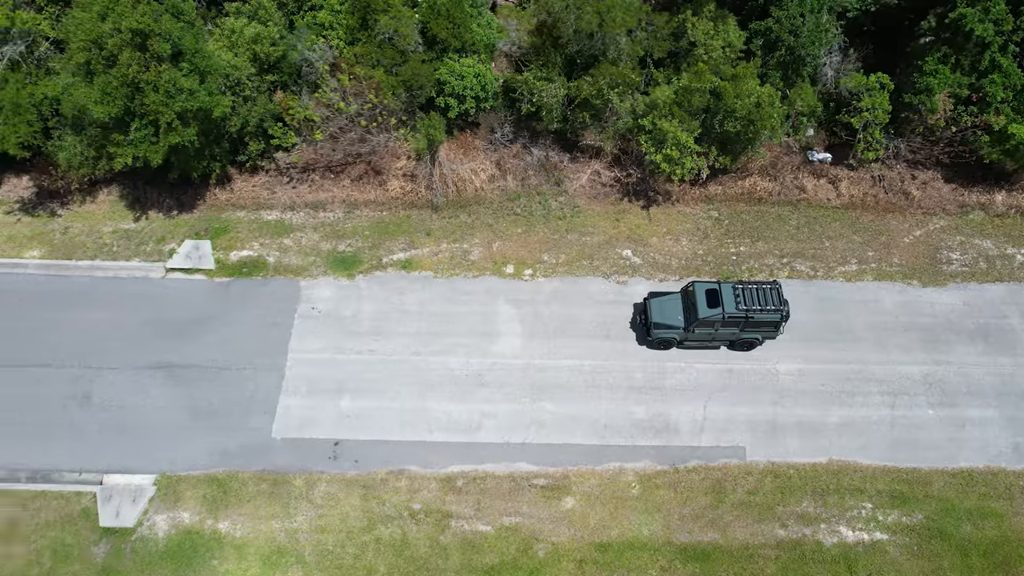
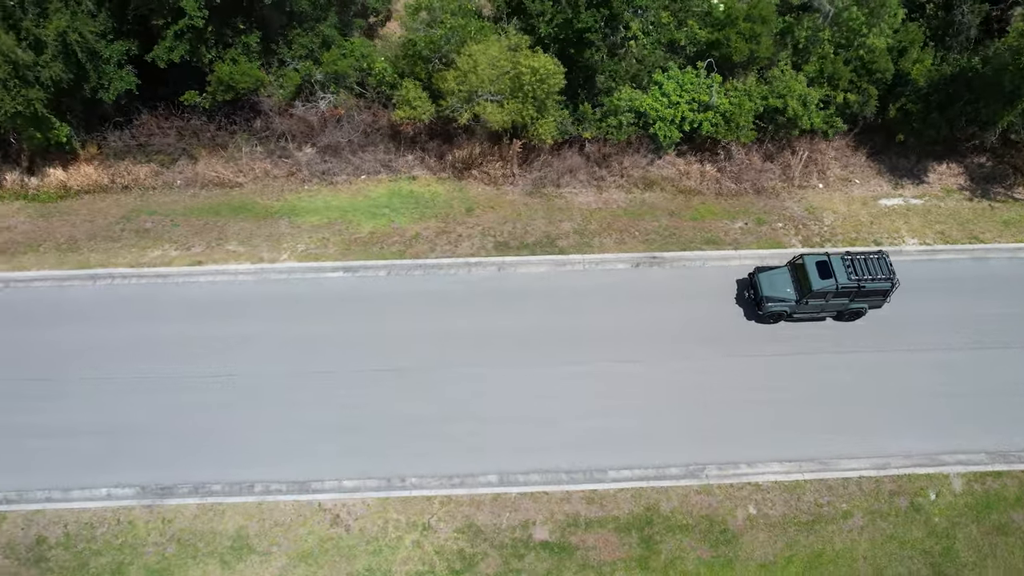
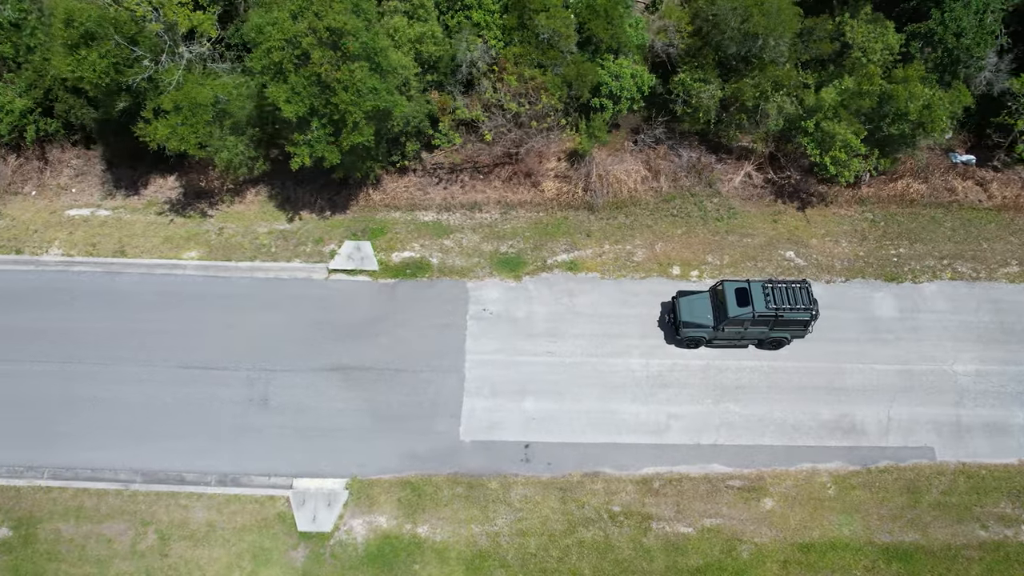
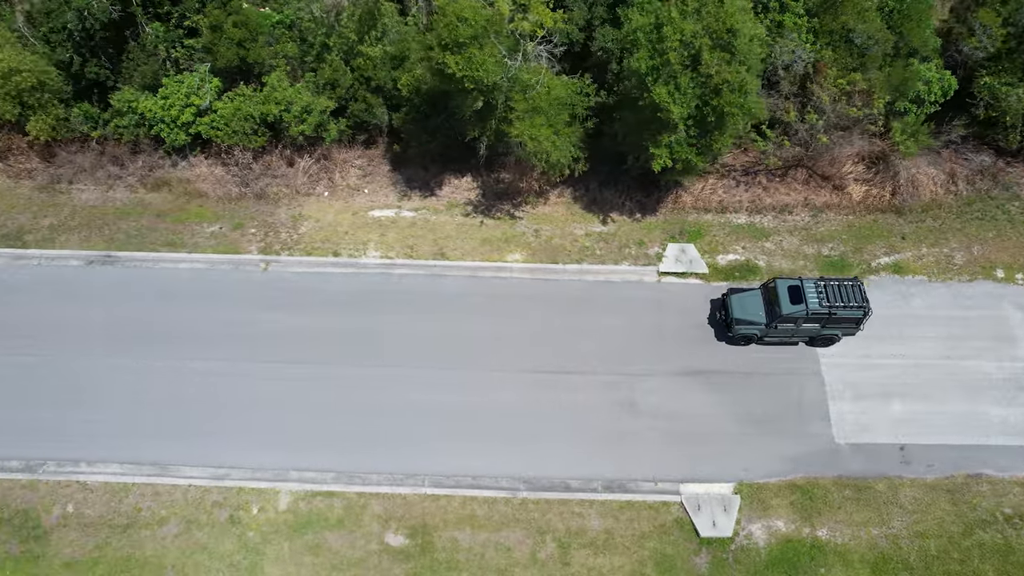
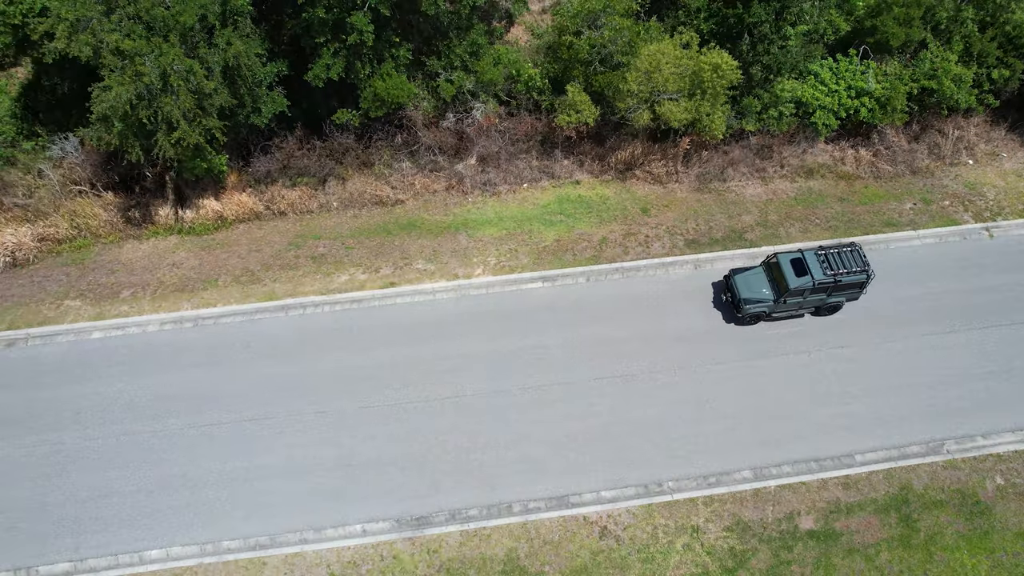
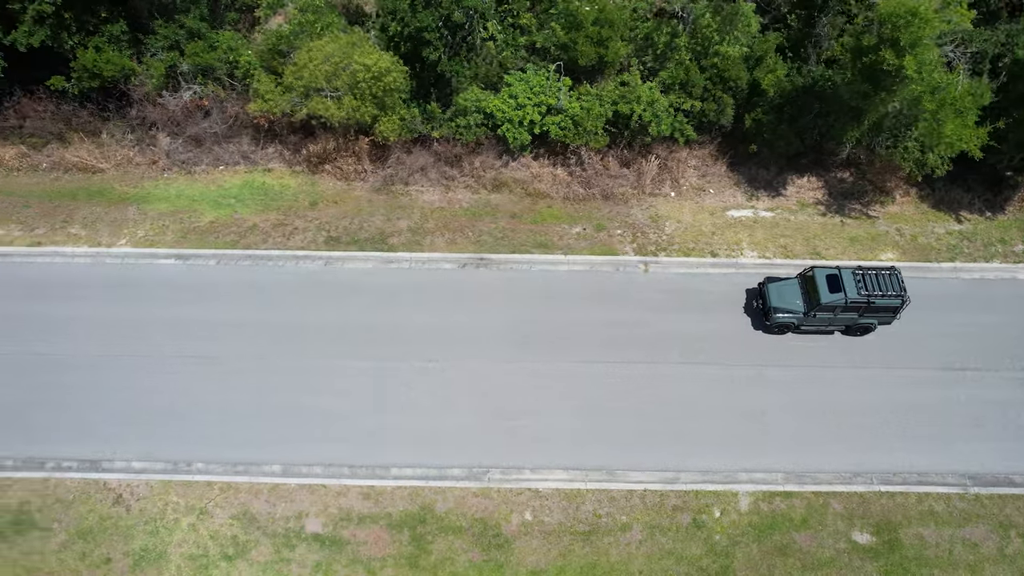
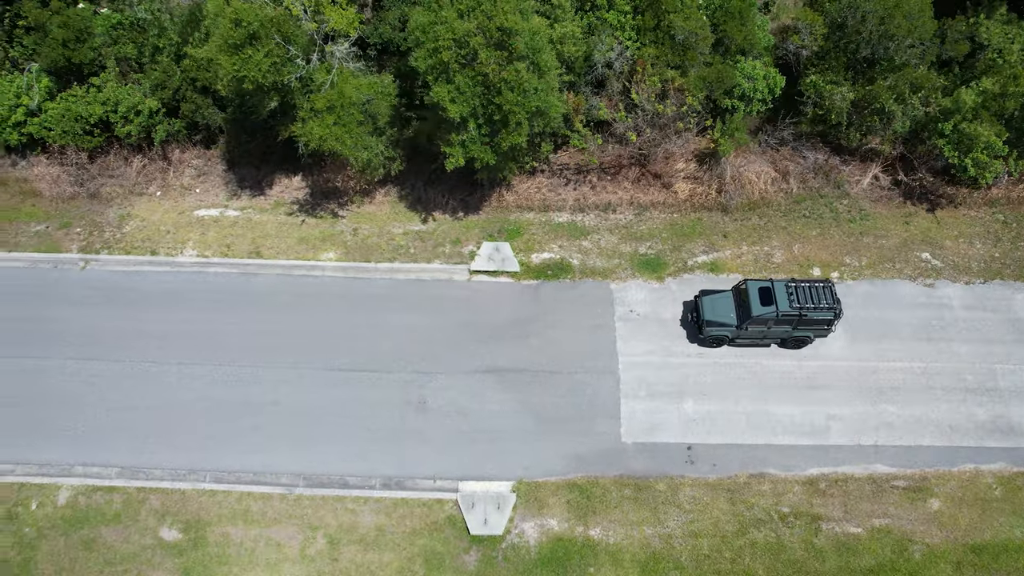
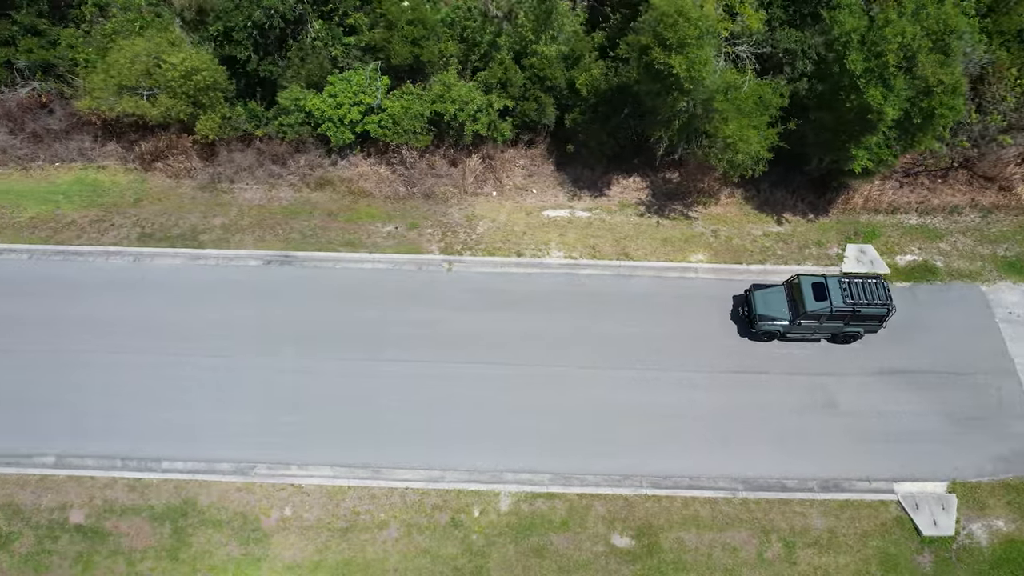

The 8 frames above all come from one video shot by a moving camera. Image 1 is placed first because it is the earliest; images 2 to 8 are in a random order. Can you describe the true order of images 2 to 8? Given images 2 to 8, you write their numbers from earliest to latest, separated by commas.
3, 7, 4, 8, 6, 2, 5
